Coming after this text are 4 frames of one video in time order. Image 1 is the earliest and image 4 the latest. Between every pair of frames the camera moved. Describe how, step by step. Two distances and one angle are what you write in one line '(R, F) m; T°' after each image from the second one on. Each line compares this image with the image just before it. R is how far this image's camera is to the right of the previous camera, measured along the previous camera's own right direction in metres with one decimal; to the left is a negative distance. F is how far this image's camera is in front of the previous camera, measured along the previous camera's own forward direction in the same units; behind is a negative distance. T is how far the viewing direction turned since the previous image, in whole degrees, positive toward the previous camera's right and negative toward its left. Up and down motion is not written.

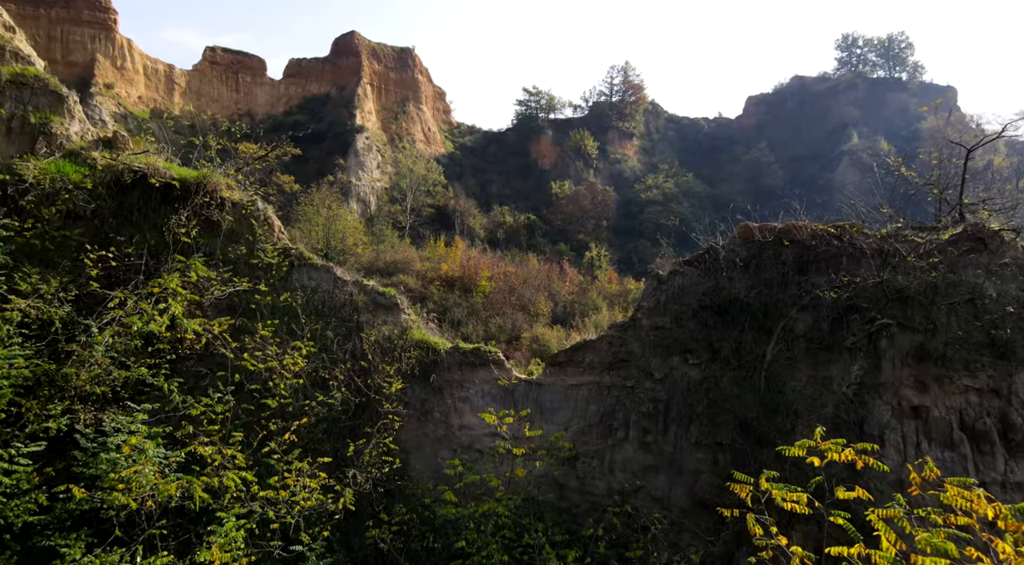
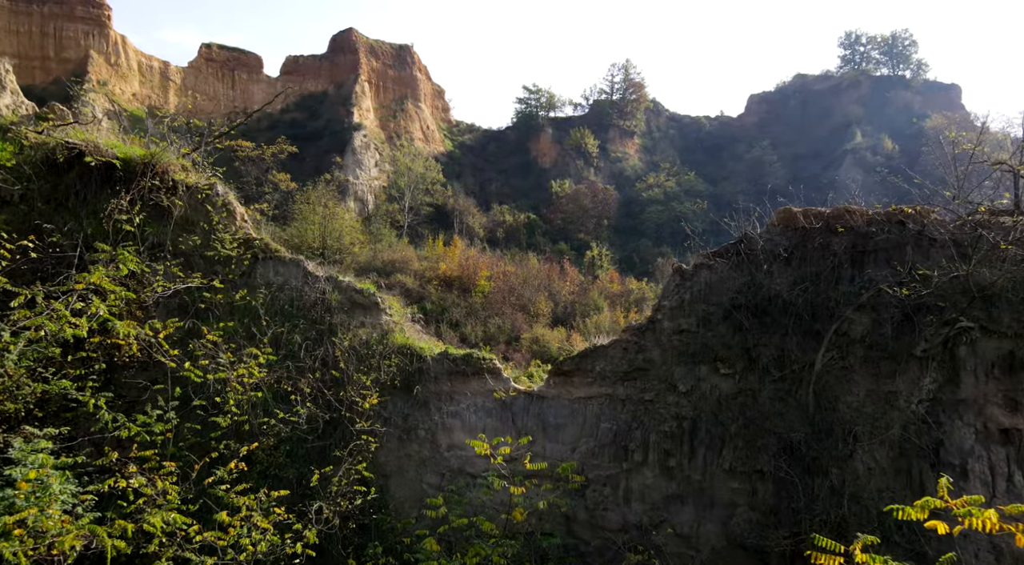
(0.0, +1.5) m; 0°
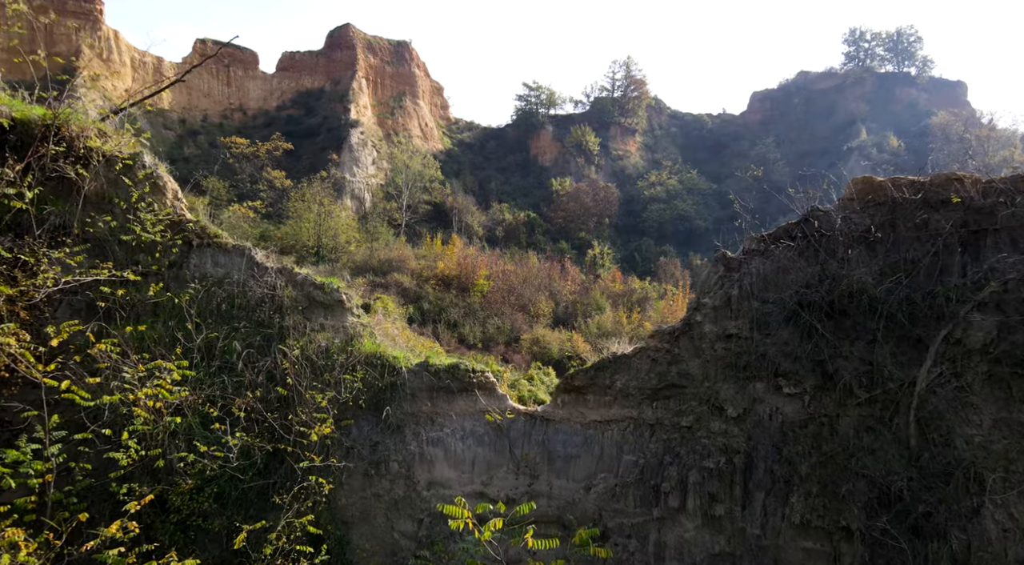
(0.0, +2.0) m; 0°
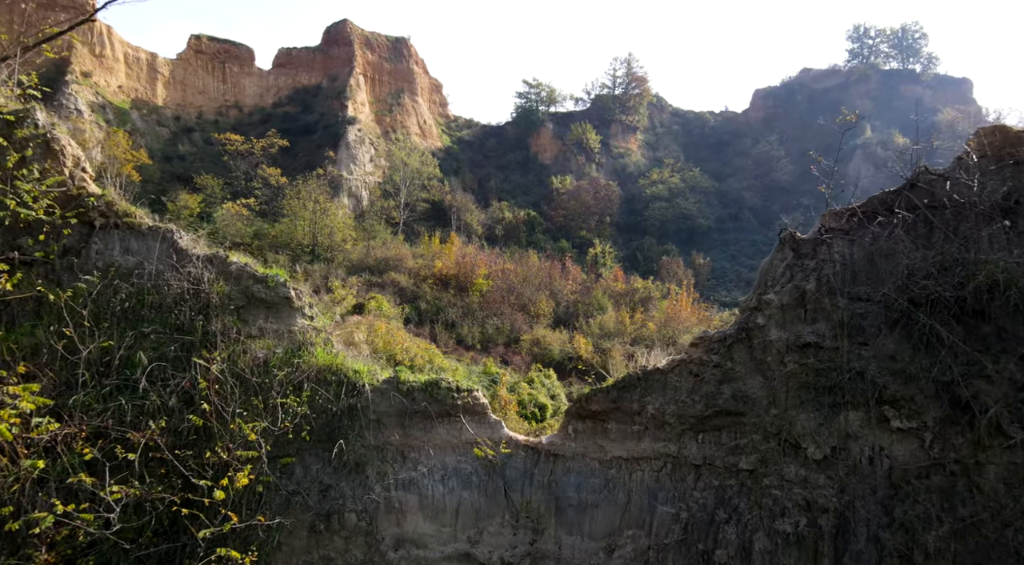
(0.0, +1.8) m; 0°
